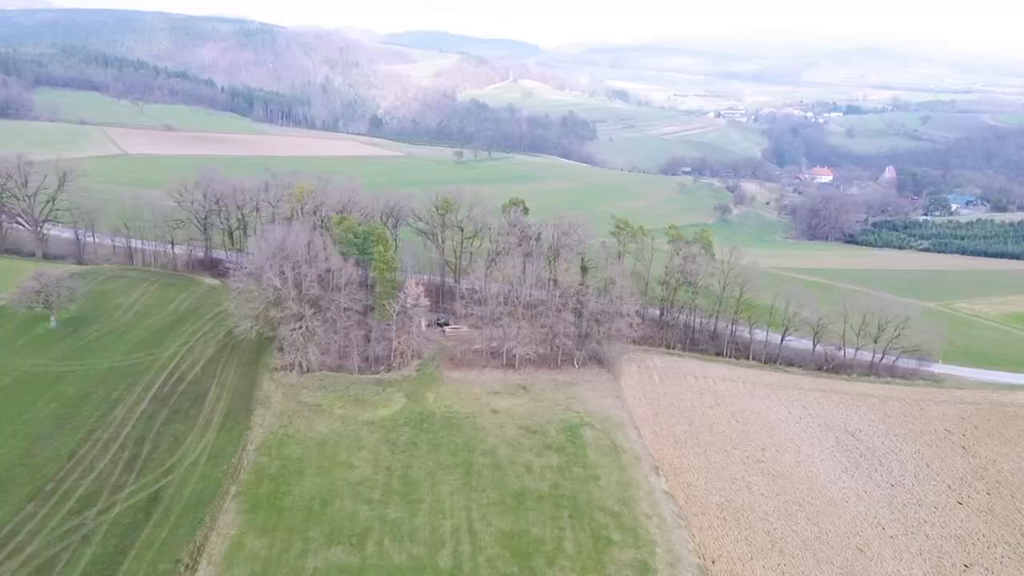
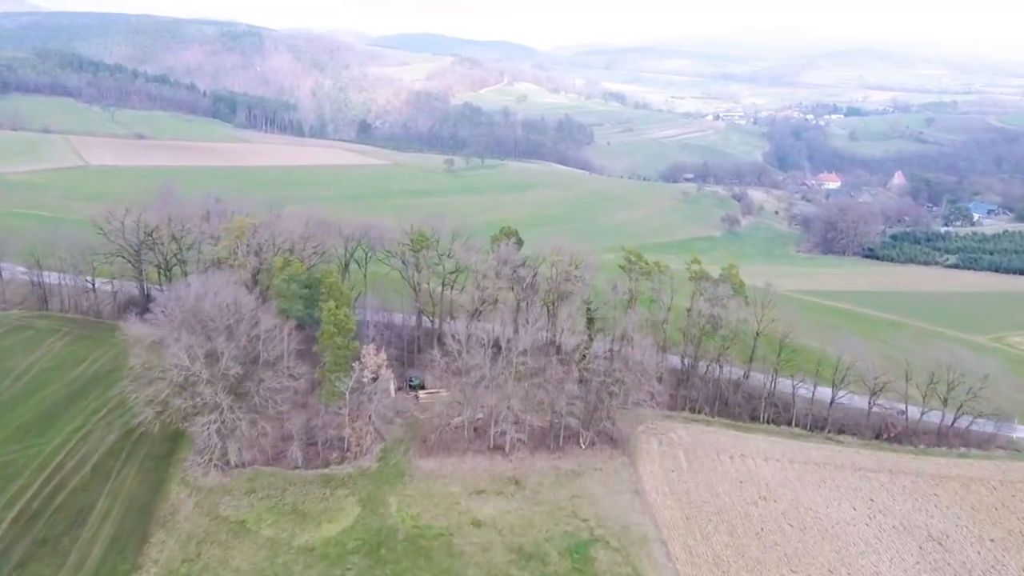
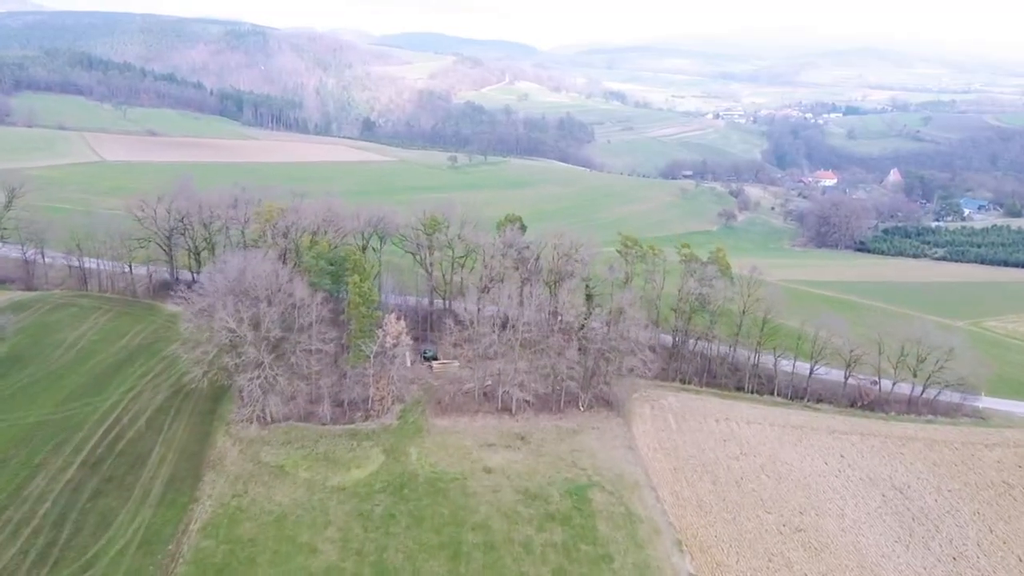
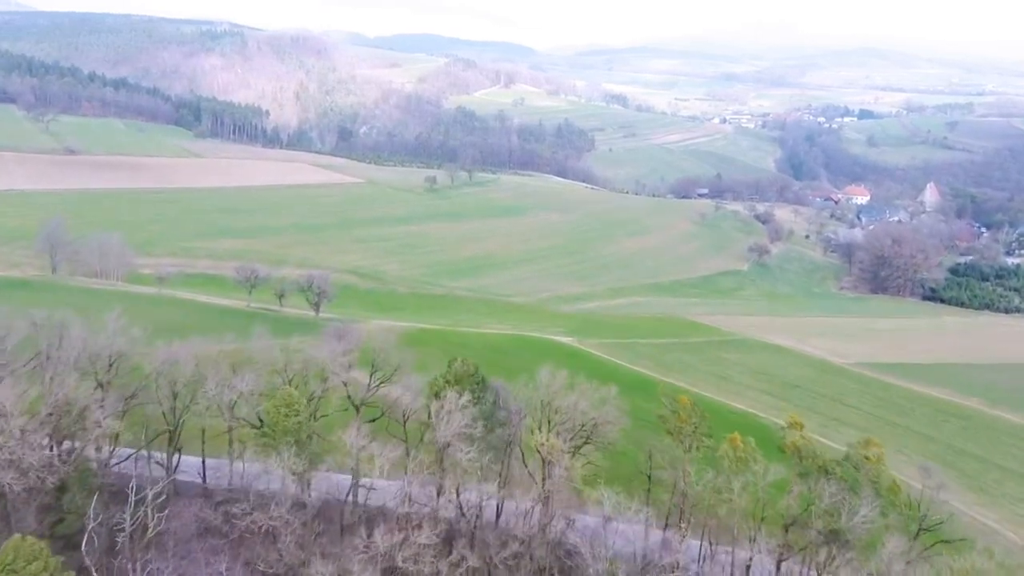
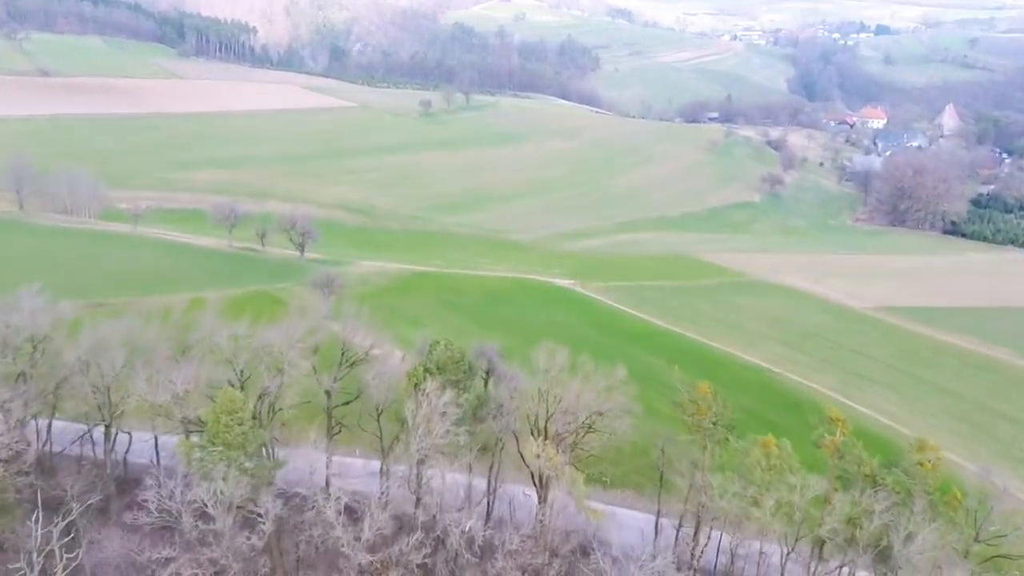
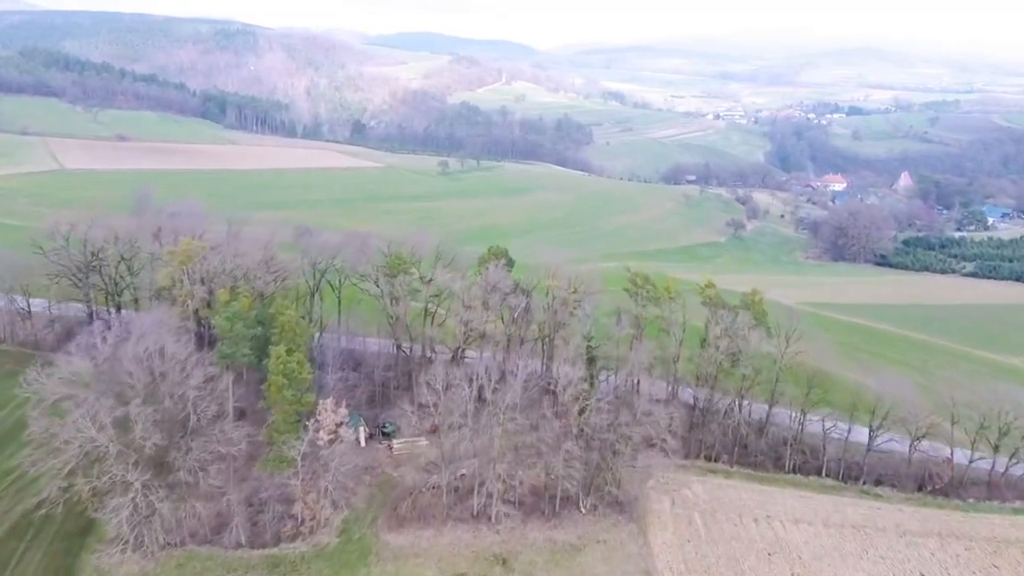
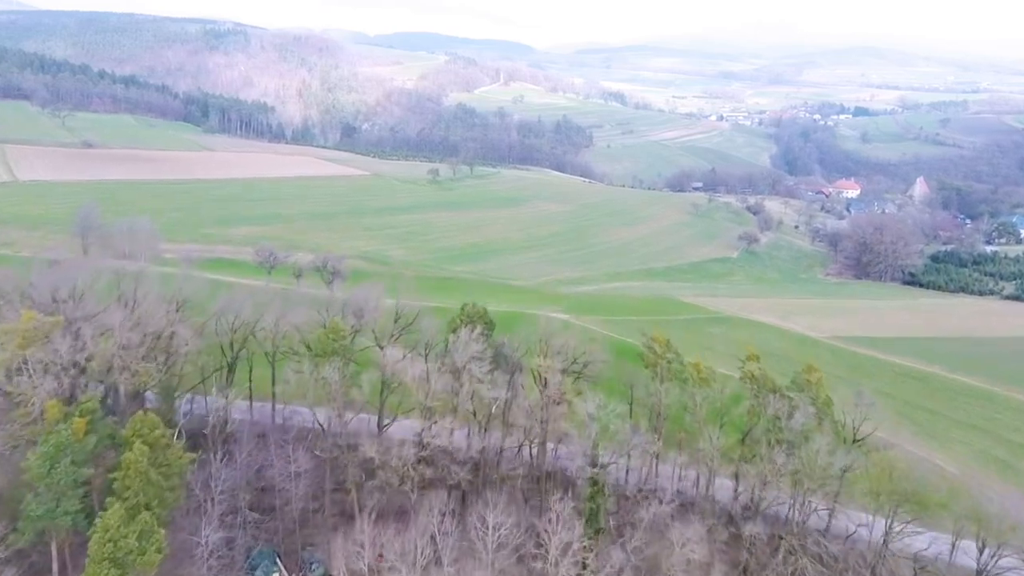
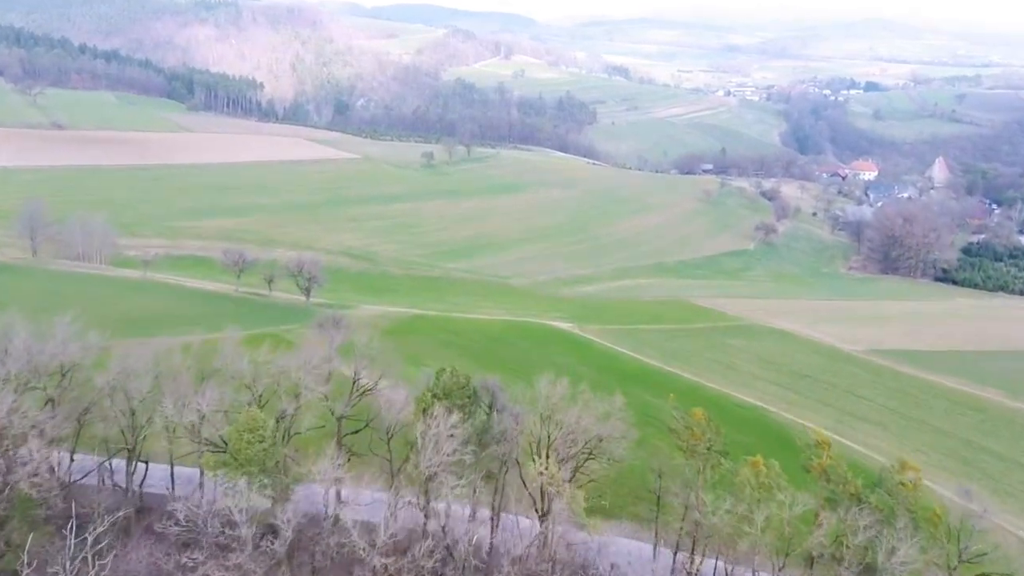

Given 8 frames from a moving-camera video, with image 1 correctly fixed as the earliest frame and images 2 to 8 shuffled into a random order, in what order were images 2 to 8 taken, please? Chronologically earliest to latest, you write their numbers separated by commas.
3, 2, 6, 7, 4, 8, 5
